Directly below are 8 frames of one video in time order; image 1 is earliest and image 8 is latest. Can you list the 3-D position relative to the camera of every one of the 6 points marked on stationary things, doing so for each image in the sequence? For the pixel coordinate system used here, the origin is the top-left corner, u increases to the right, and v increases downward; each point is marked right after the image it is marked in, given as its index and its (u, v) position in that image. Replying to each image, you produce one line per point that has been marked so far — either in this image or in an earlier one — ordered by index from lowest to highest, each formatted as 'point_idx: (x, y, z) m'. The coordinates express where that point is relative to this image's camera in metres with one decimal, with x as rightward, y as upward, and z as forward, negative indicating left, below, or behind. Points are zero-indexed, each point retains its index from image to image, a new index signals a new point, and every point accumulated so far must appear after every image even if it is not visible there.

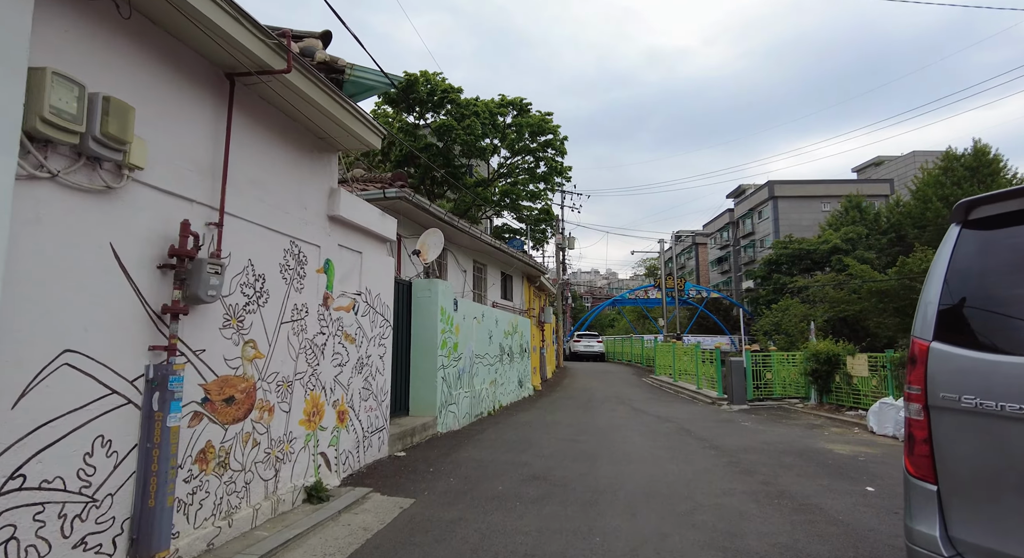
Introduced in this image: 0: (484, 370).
0: (-0.6, -1.9, +12.2) m
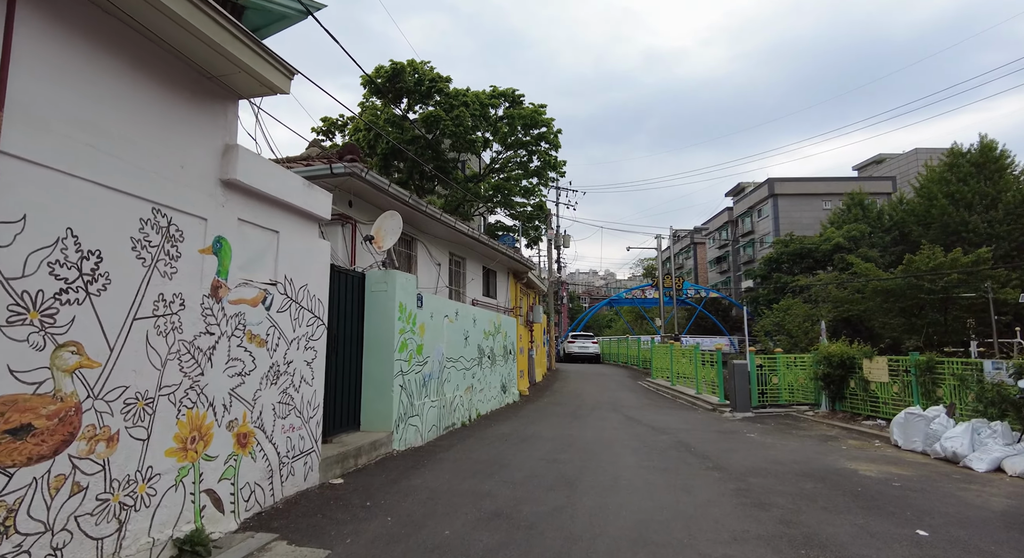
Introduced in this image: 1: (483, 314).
0: (-1.0, -1.8, +10.9) m
1: (-0.6, -0.8, +13.0) m
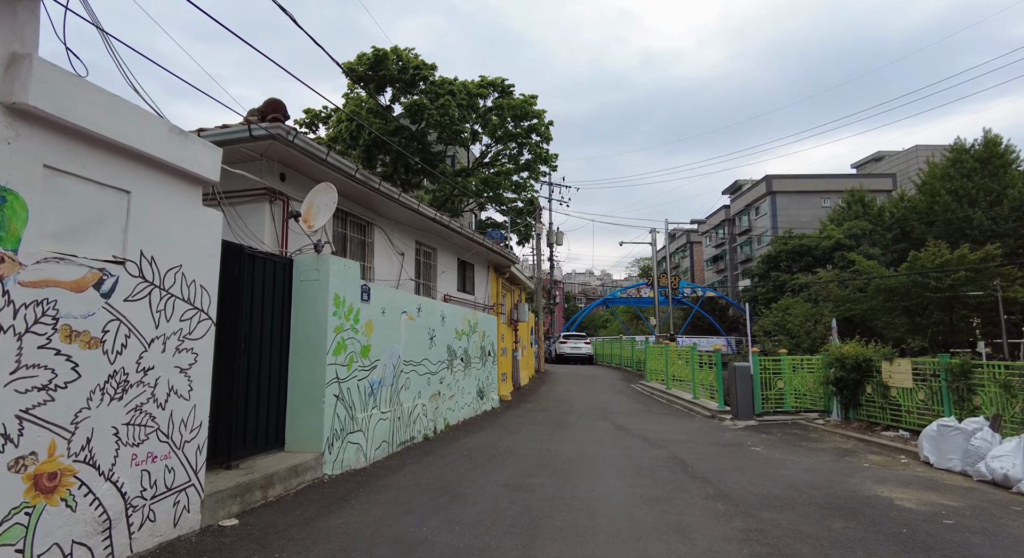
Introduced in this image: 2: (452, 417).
0: (-1.5, -1.7, +9.4) m
1: (-1.1, -0.6, +11.6) m
2: (-1.1, -2.6, +10.8) m
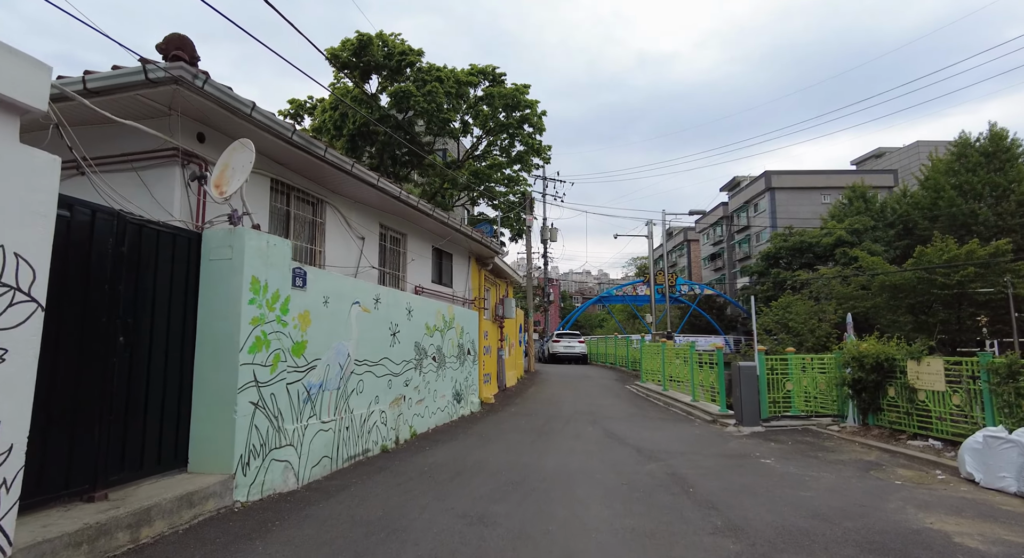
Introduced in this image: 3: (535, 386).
0: (-1.9, -1.5, +8.1) m
1: (-1.5, -0.4, +10.3) m
2: (-1.5, -2.4, +9.5) m
3: (+0.8, -3.5, +18.9) m
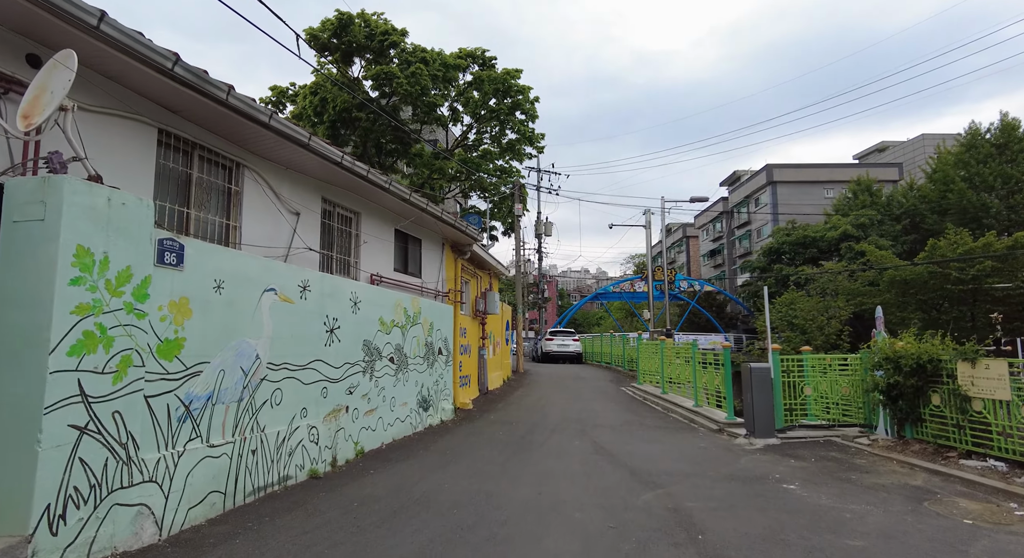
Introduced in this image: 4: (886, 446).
0: (-2.3, -1.3, +6.5) m
1: (-2.0, -0.2, +8.7) m
2: (-2.0, -2.2, +7.9) m
3: (+0.3, -3.3, +17.3) m
4: (+5.6, -2.5, +8.7) m
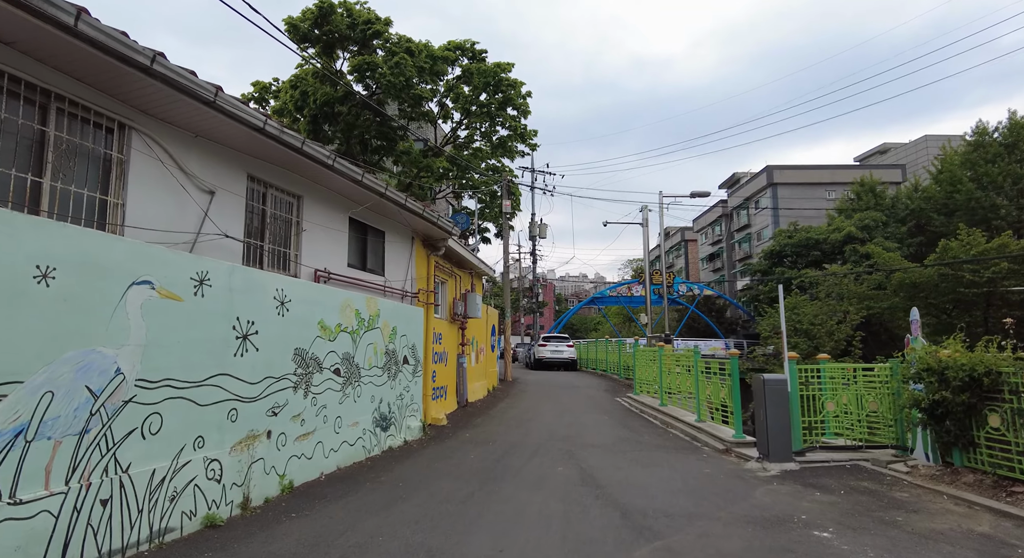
0: (-2.7, -1.2, +5.1) m
1: (-2.4, -0.2, +7.2) m
2: (-2.4, -2.1, +6.4) m
3: (-0.1, -3.3, +15.8) m
4: (+5.2, -2.4, +7.2) m
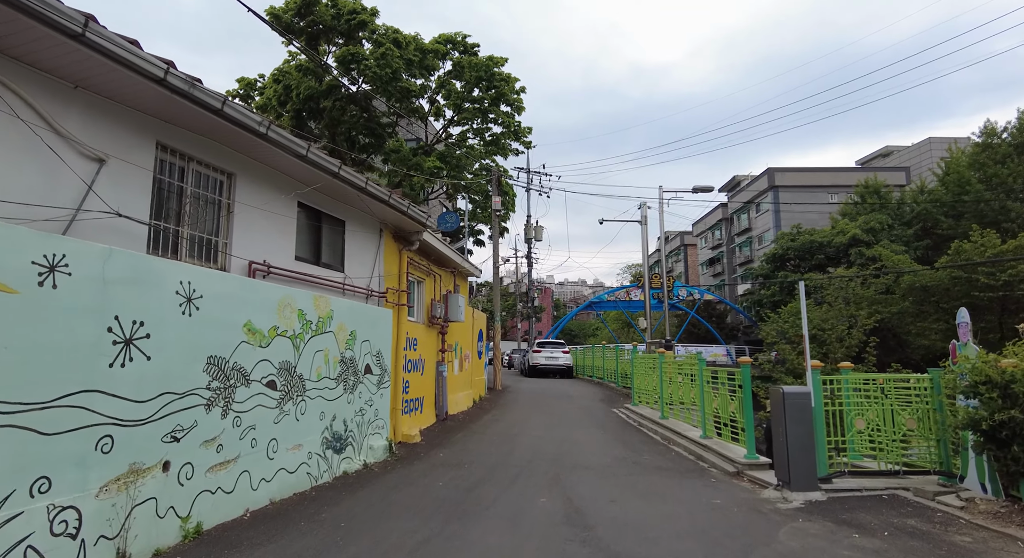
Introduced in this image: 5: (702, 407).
0: (-3.0, -1.1, +3.8) m
1: (-2.7, -0.1, +6.0) m
2: (-2.7, -2.1, +5.1) m
3: (-0.4, -3.3, +14.5) m
4: (+4.9, -2.4, +5.9) m
5: (+3.7, -2.5, +11.1) m
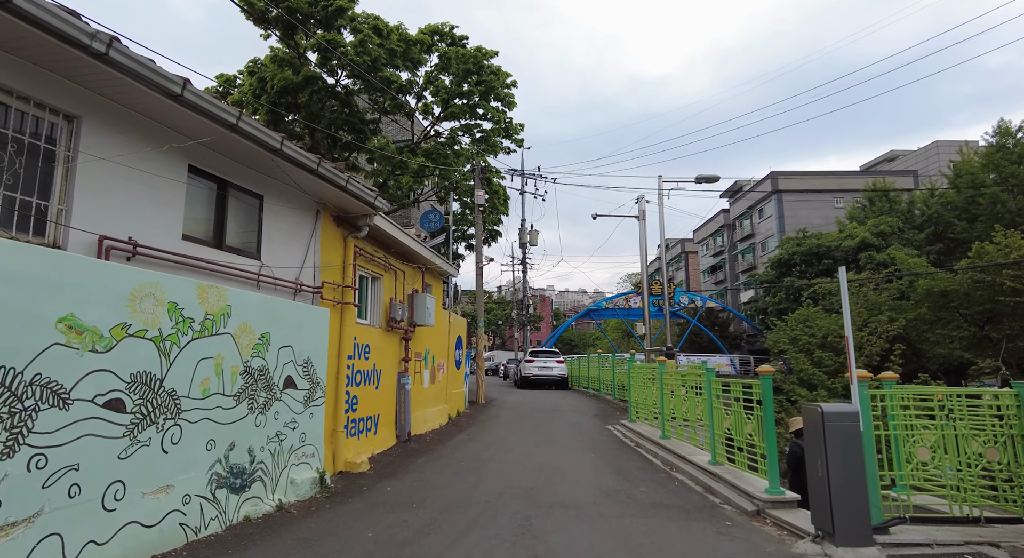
0: (-3.4, -0.9, +2.0) m
1: (-3.1, +0.1, +4.2) m
2: (-3.1, -1.9, +3.3) m
3: (-0.9, -3.3, +12.7) m
4: (+4.5, -2.2, +4.1) m
5: (+3.2, -2.4, +9.3) m
